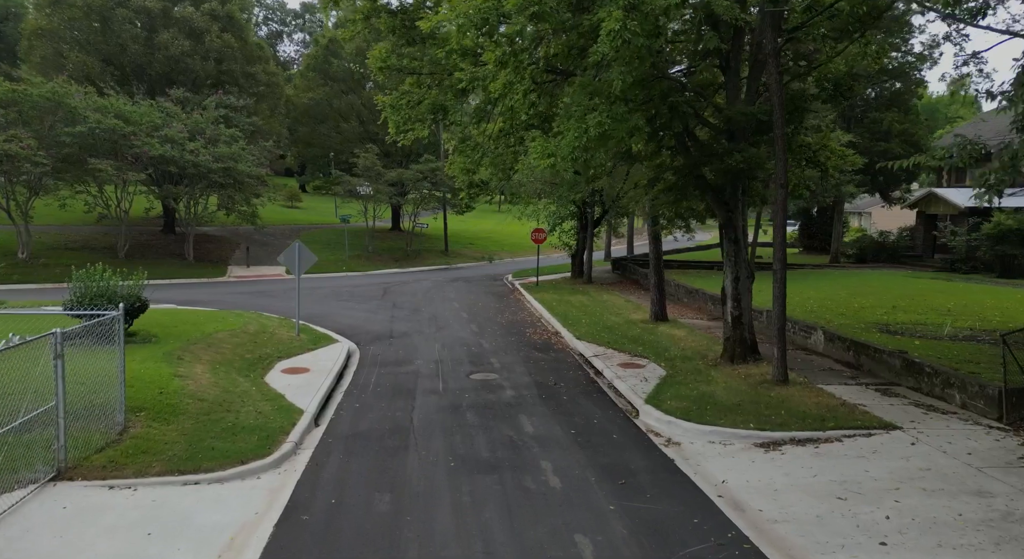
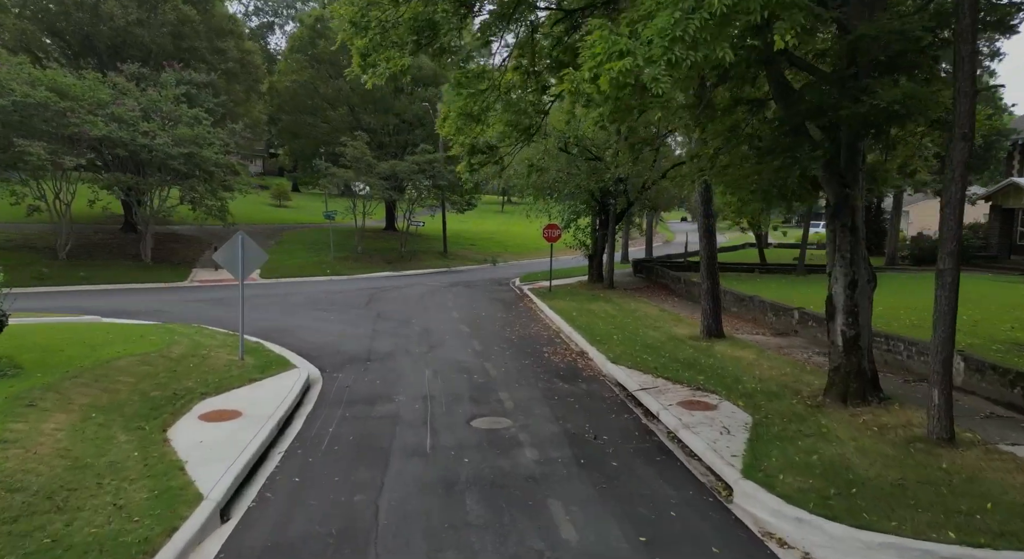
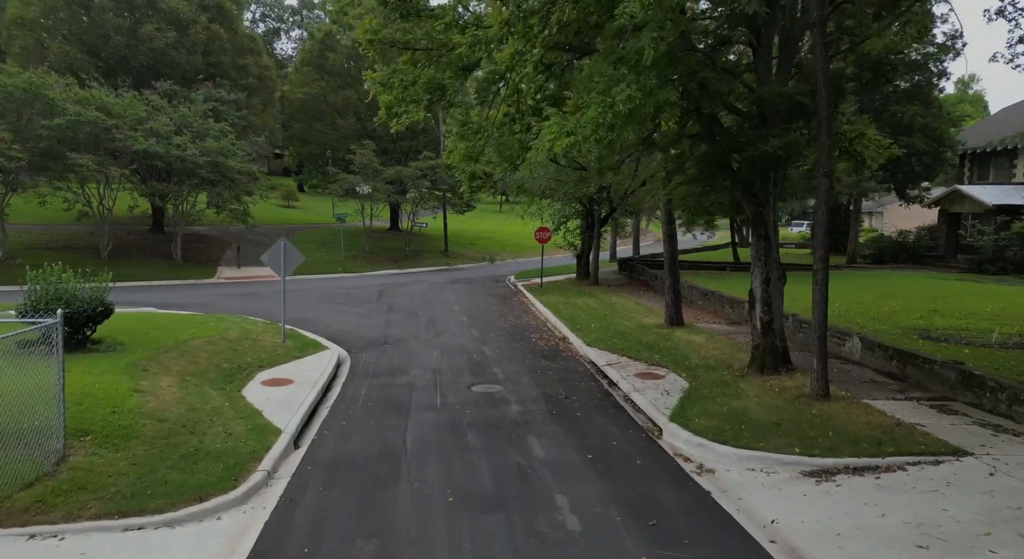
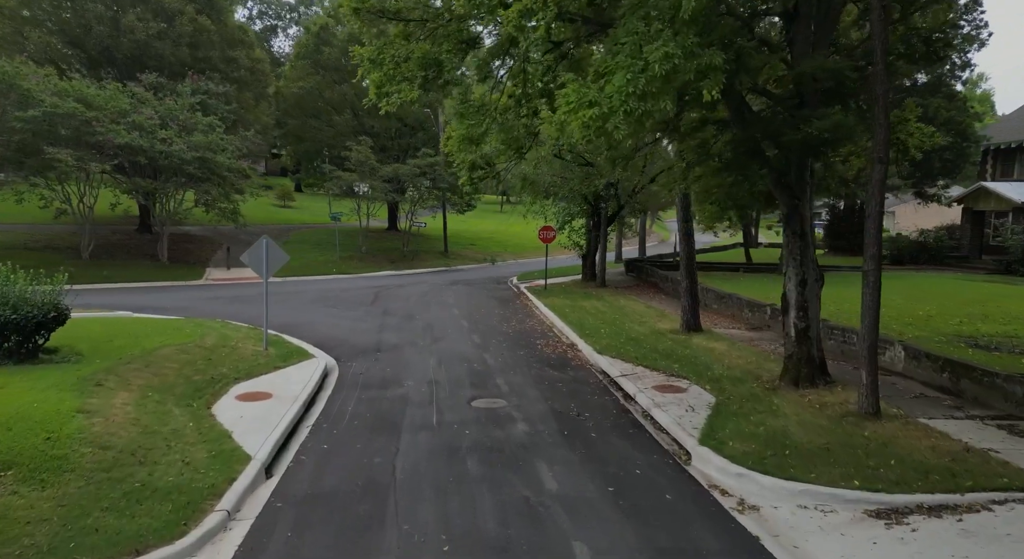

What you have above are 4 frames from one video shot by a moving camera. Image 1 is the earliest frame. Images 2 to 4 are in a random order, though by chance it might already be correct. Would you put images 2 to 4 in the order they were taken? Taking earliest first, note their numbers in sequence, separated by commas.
3, 4, 2
